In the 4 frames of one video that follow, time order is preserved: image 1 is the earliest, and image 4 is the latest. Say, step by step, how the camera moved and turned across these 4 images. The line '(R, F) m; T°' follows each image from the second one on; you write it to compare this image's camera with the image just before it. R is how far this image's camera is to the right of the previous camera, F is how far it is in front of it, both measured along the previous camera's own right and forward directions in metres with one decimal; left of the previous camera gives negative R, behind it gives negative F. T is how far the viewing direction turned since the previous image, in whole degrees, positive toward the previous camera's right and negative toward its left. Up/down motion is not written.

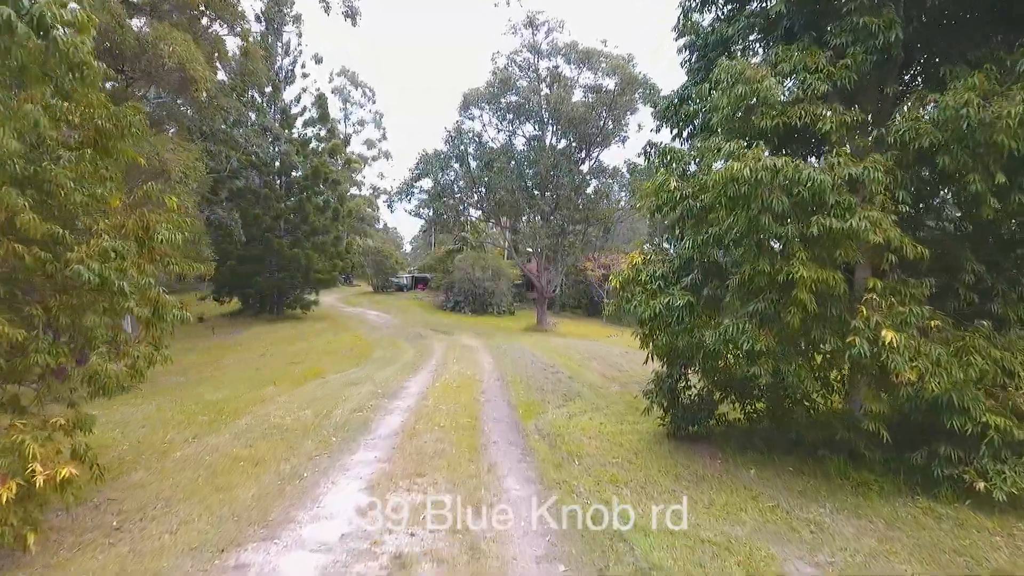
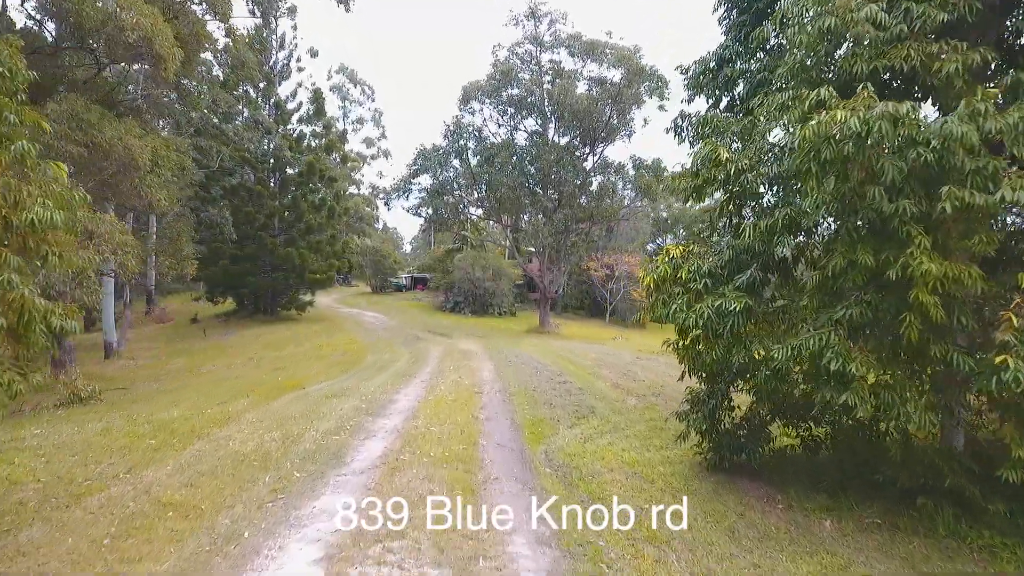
(0.0, +1.0) m; 0°
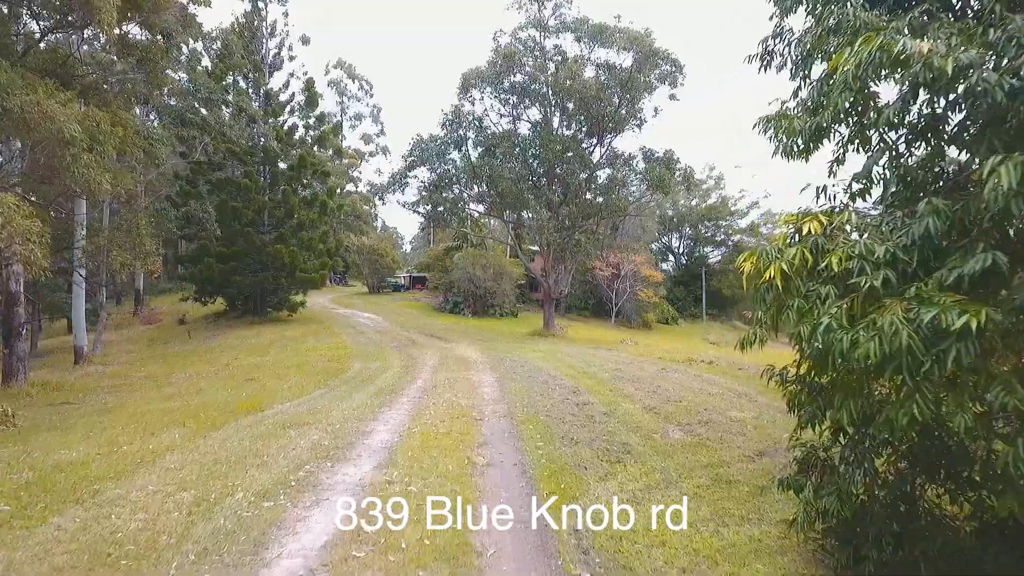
(-0.1, +1.7) m; 0°
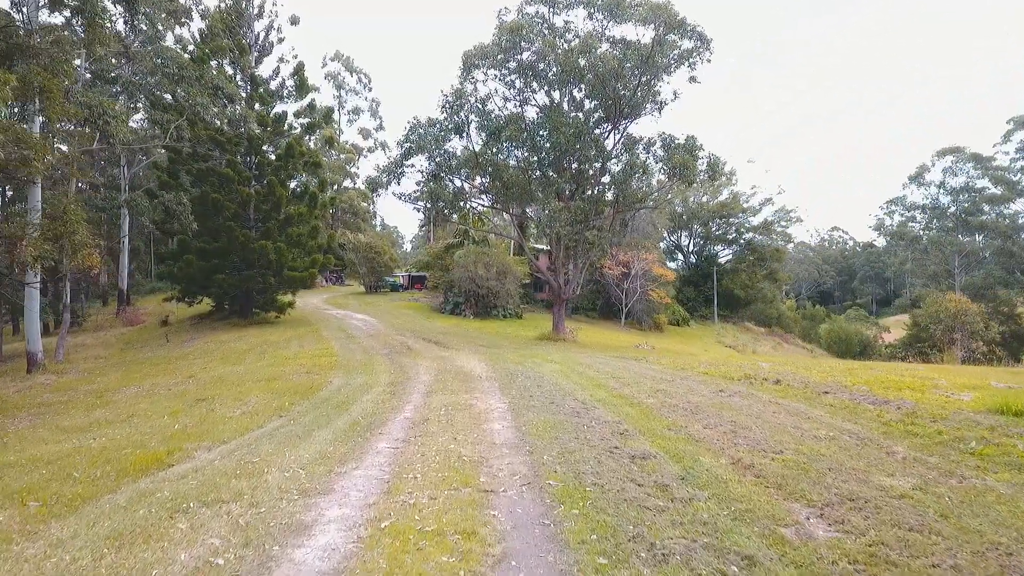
(-0.2, +2.3) m; 0°
